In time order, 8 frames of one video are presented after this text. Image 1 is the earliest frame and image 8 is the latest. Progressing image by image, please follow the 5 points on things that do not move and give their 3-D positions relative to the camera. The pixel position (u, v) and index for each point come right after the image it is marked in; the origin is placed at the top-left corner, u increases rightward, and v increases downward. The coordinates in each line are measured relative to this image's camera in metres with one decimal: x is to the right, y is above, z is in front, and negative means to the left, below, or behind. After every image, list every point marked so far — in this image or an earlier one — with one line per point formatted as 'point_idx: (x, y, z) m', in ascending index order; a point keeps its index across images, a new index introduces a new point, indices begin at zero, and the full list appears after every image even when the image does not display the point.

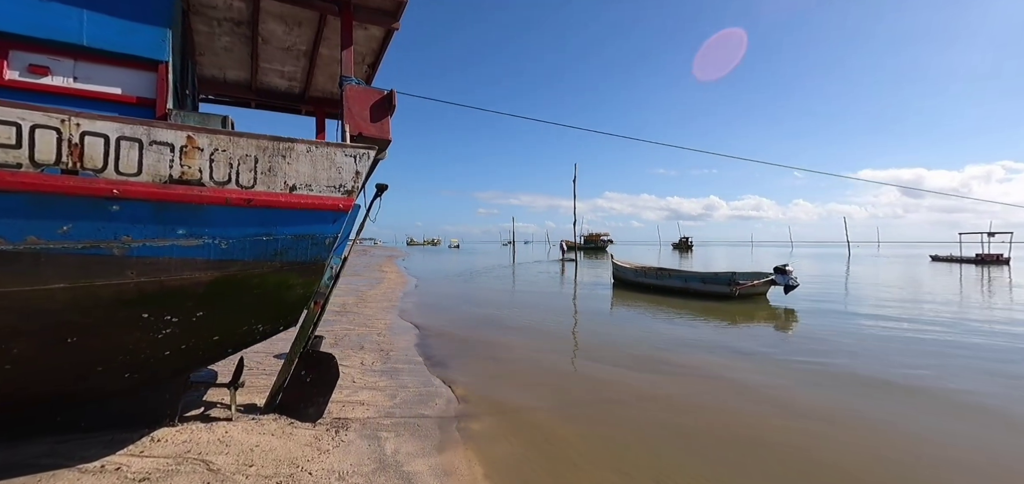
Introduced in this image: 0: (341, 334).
0: (-3.7, -2.0, +8.8) m
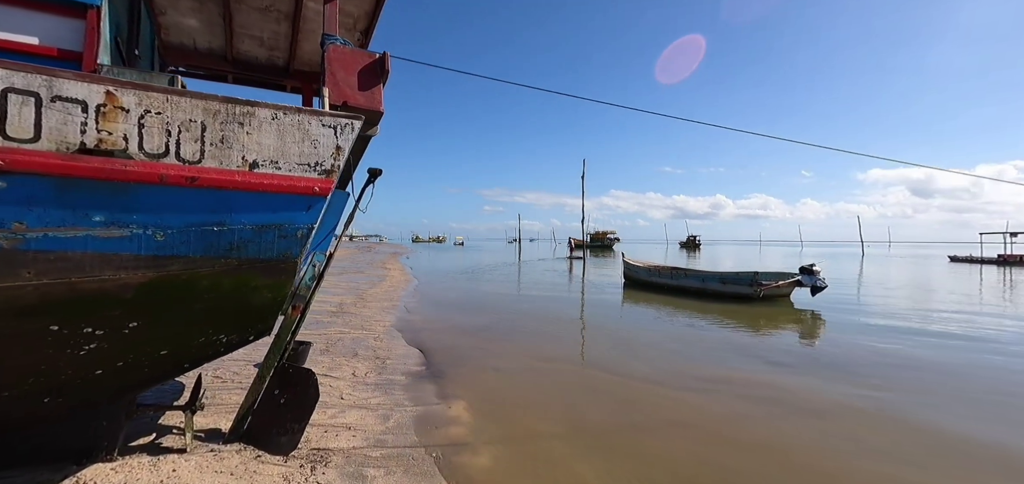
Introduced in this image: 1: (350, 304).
0: (-3.5, -1.9, +8.0) m
1: (-4.7, -1.8, +12.0) m
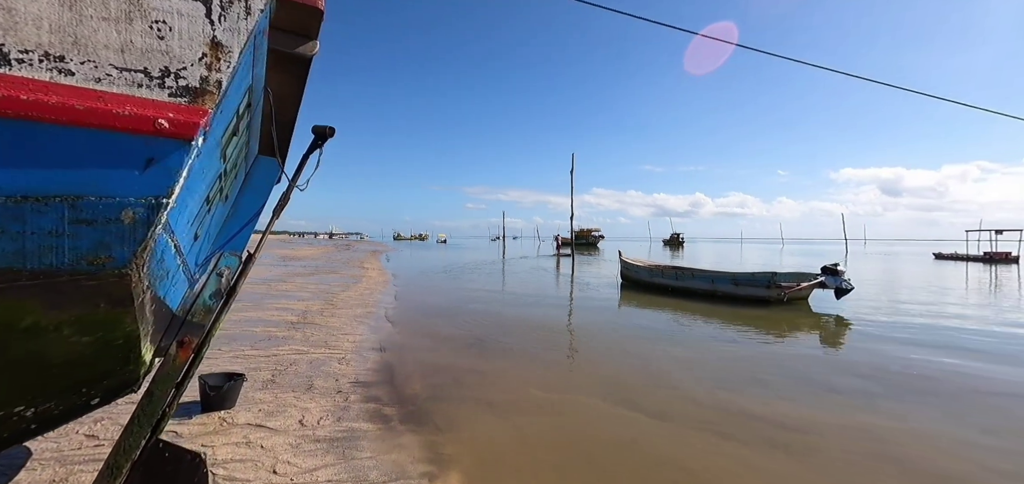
0: (-3.4, -1.8, +6.2) m
1: (-4.9, -1.7, +10.2) m
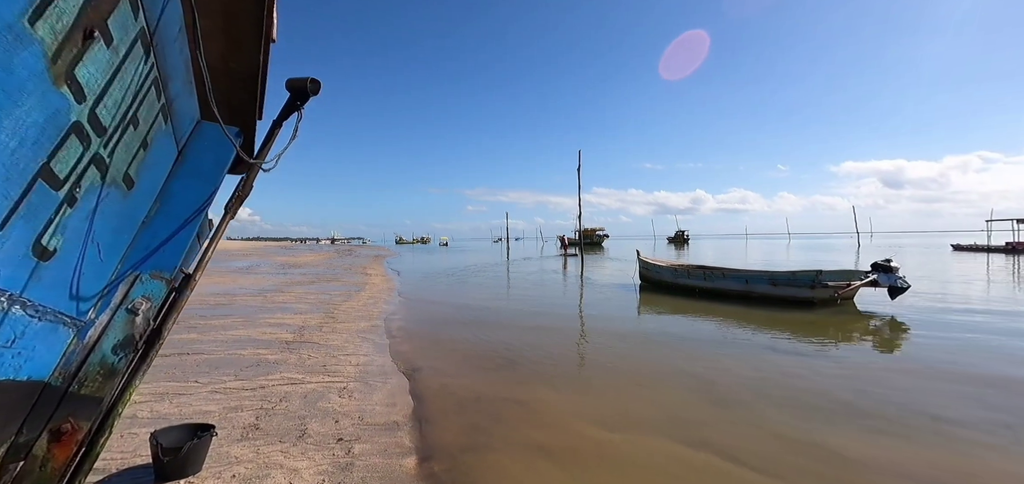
0: (-3.0, -1.9, +5.1) m
1: (-4.4, -1.9, +9.1) m
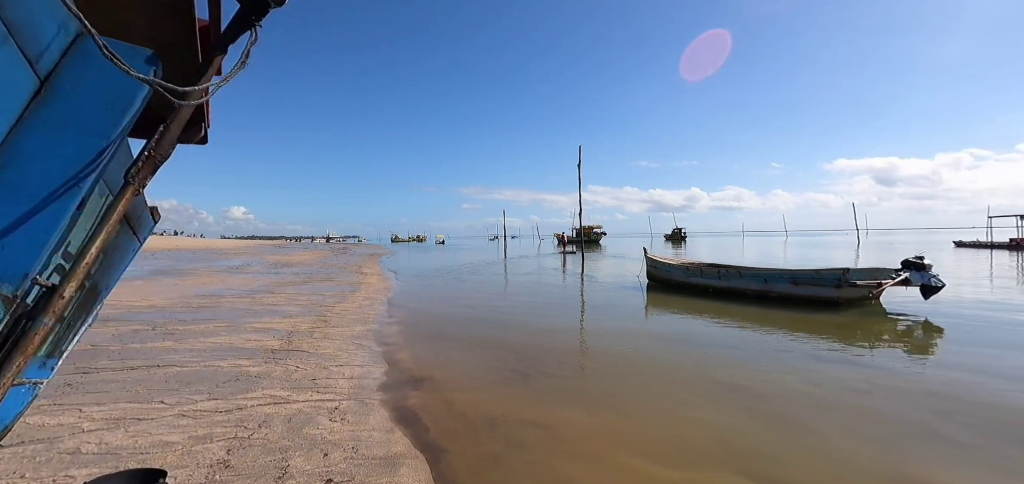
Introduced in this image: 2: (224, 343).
0: (-2.7, -1.9, +4.3) m
1: (-4.2, -1.8, +8.3) m
2: (-5.1, -1.8, +7.3) m
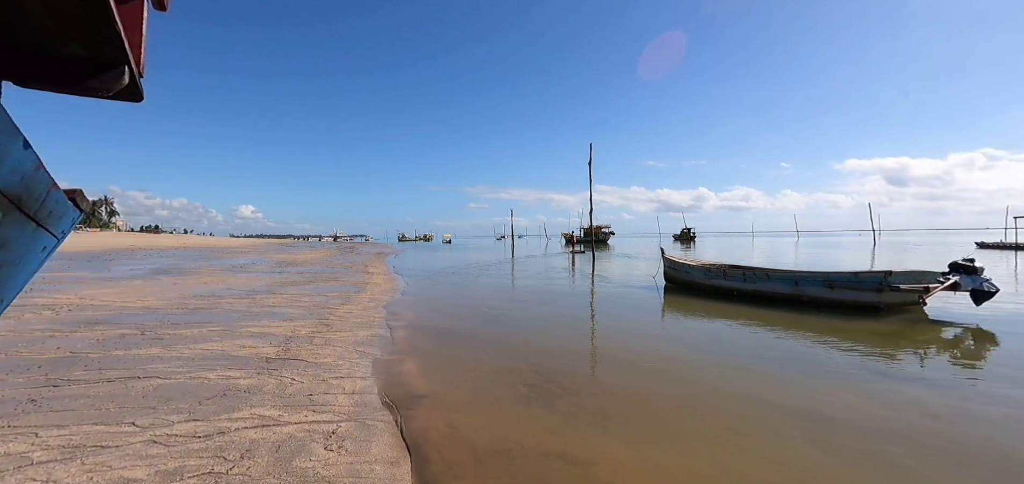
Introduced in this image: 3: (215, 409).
0: (-2.5, -1.9, +3.7) m
1: (-3.9, -1.8, +7.7) m
2: (-4.8, -1.8, +6.7) m
3: (-3.3, -1.8, +4.5) m
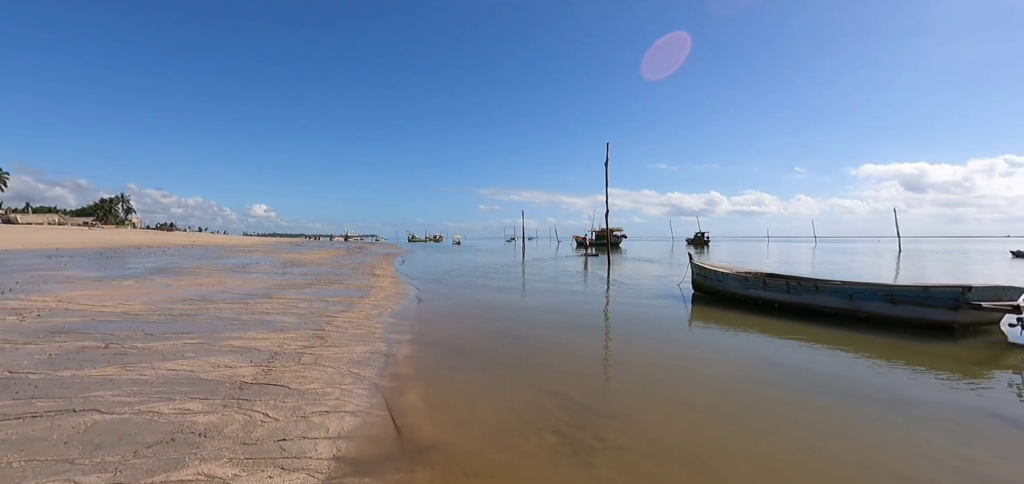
0: (-2.3, -1.9, +2.6) m
1: (-3.6, -1.8, +6.7) m
2: (-4.5, -1.8, +5.6) m
3: (-3.0, -1.9, +3.4) m
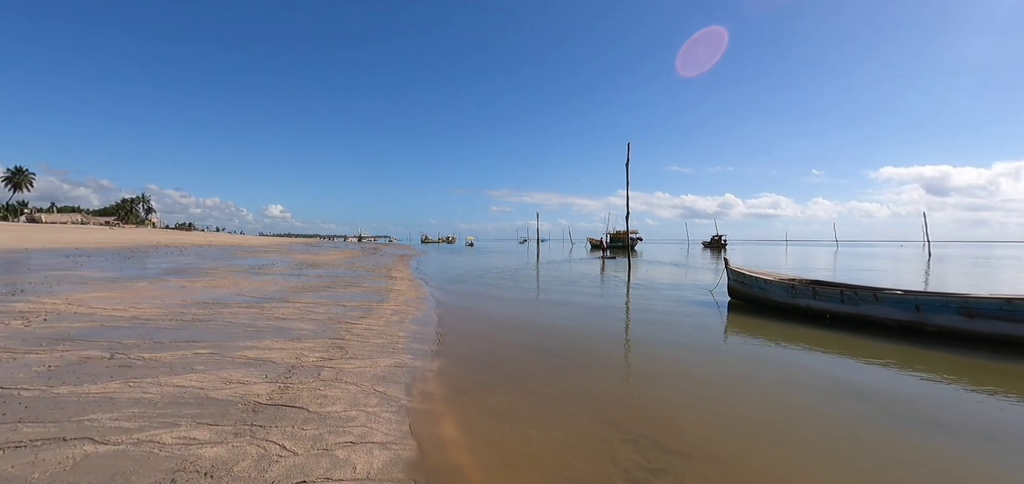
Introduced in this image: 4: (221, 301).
0: (-1.8, -1.9, +2.0) m
1: (-3.0, -1.9, +6.1) m
2: (-3.9, -1.8, +5.0) m
3: (-2.5, -1.9, +2.8) m
4: (-7.7, -1.6, +10.8) m
